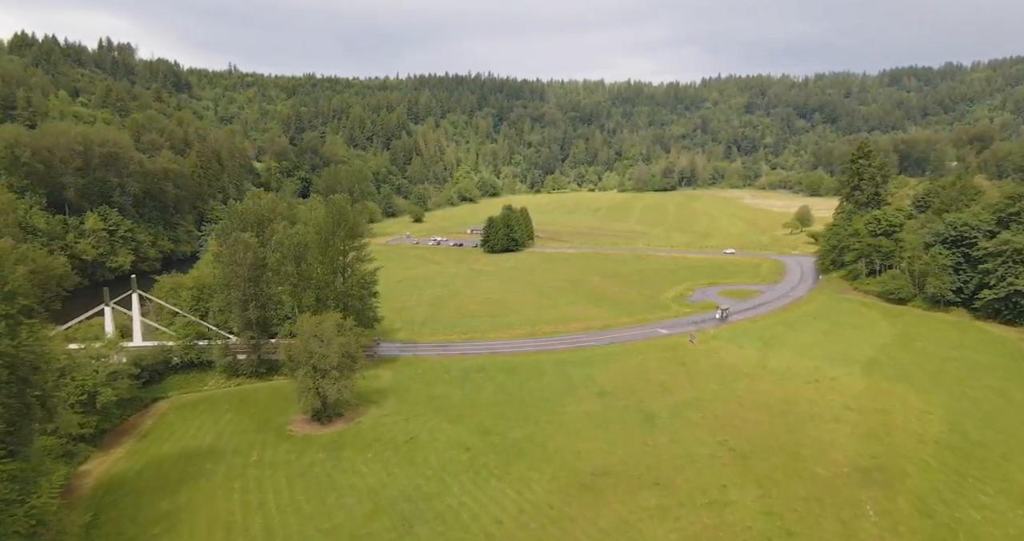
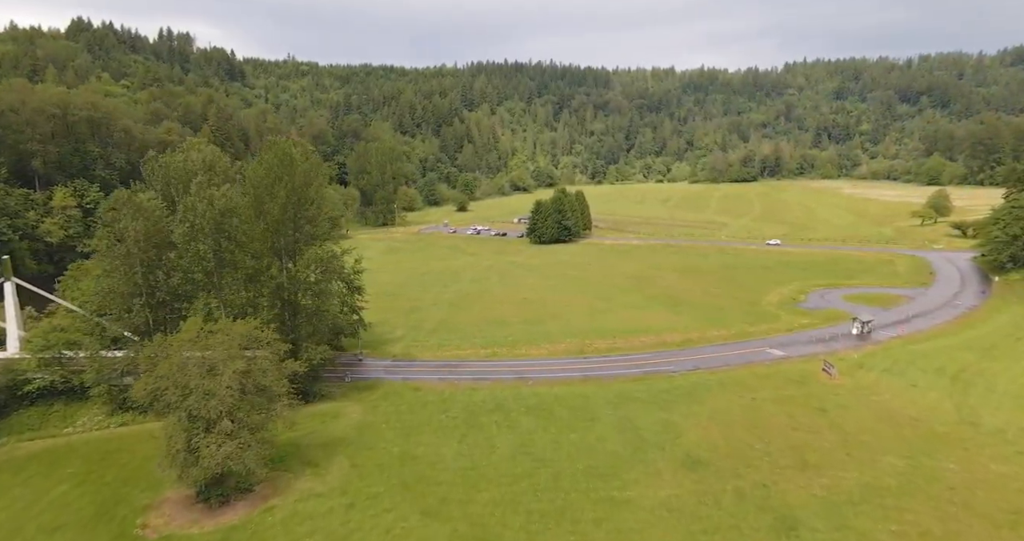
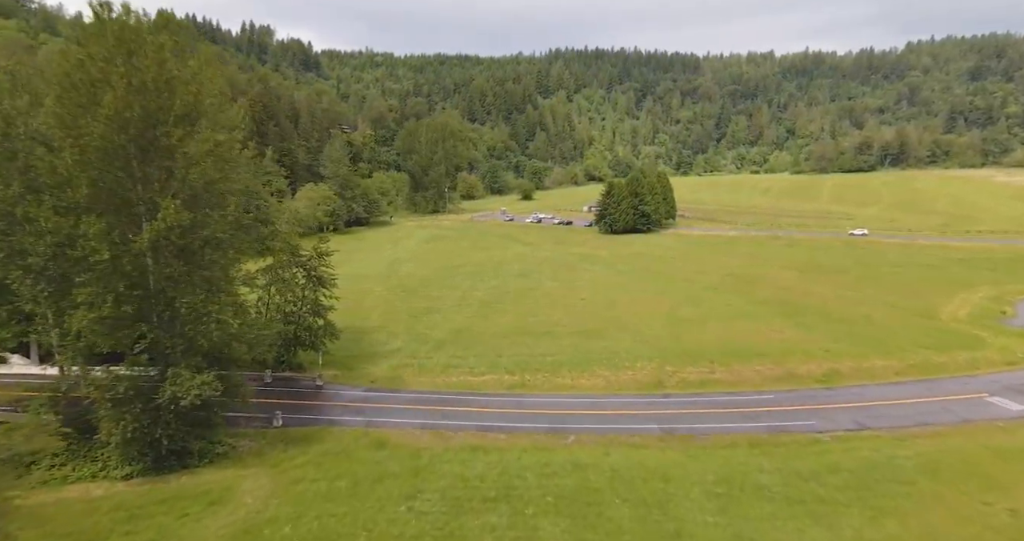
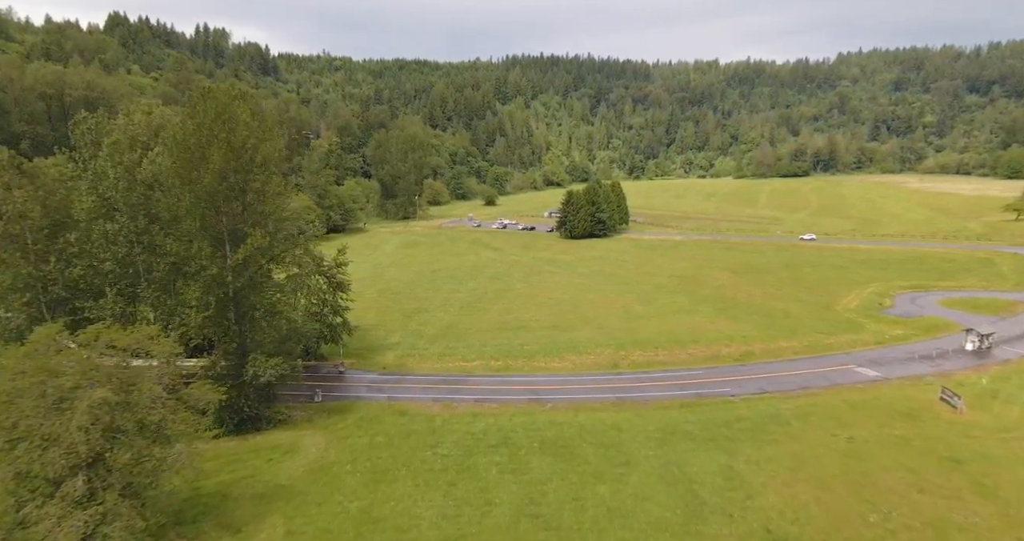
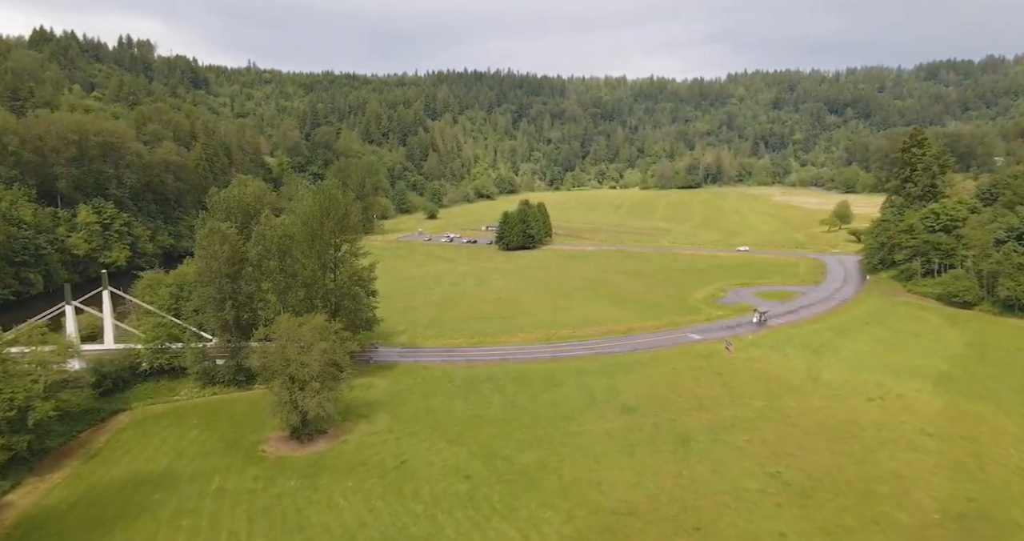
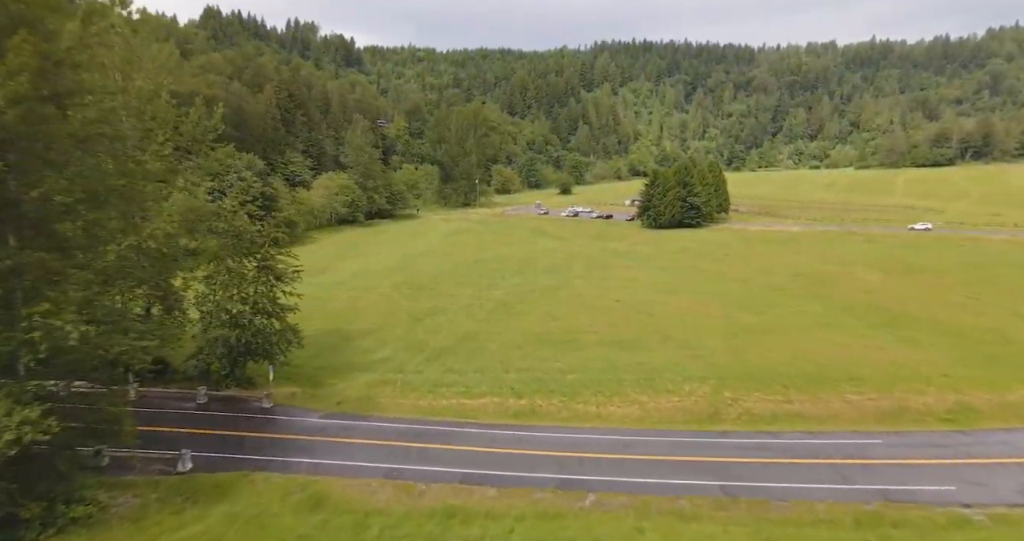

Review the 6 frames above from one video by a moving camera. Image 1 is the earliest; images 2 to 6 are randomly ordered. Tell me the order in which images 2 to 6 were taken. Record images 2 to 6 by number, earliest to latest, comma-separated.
5, 2, 4, 3, 6
